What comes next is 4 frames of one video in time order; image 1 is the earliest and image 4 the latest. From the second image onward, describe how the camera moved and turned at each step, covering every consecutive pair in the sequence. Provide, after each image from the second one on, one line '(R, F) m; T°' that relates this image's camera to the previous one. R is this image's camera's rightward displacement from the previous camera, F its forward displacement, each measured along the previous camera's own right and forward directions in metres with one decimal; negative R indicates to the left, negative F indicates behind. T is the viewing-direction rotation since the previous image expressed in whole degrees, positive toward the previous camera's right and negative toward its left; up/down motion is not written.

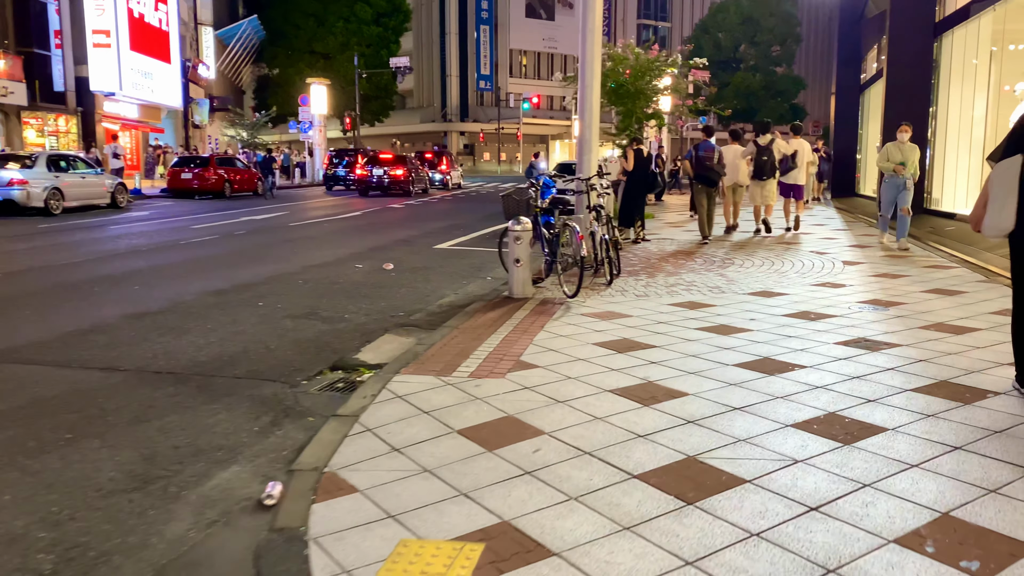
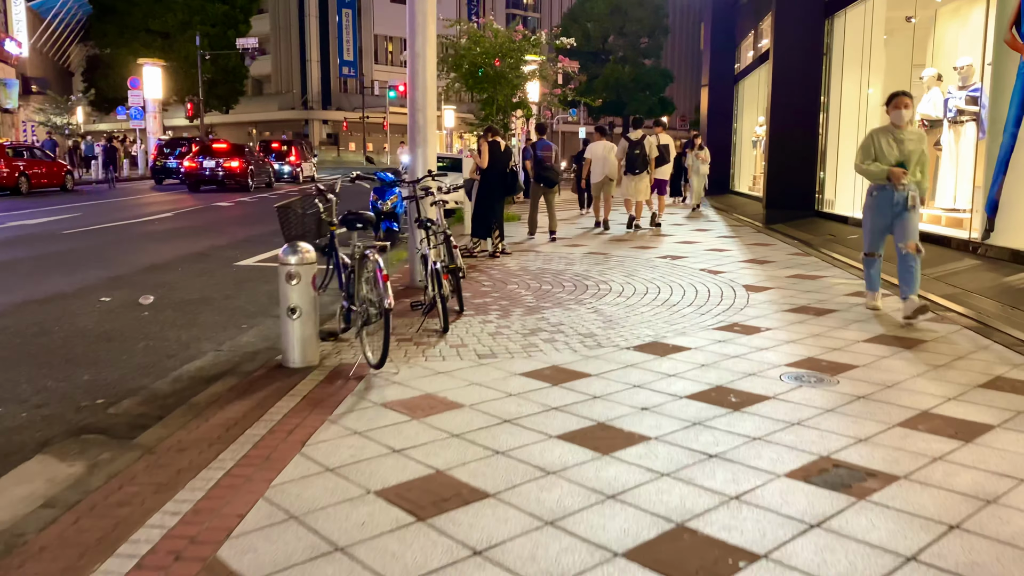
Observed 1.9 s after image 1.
(+0.6, +2.5) m; +8°
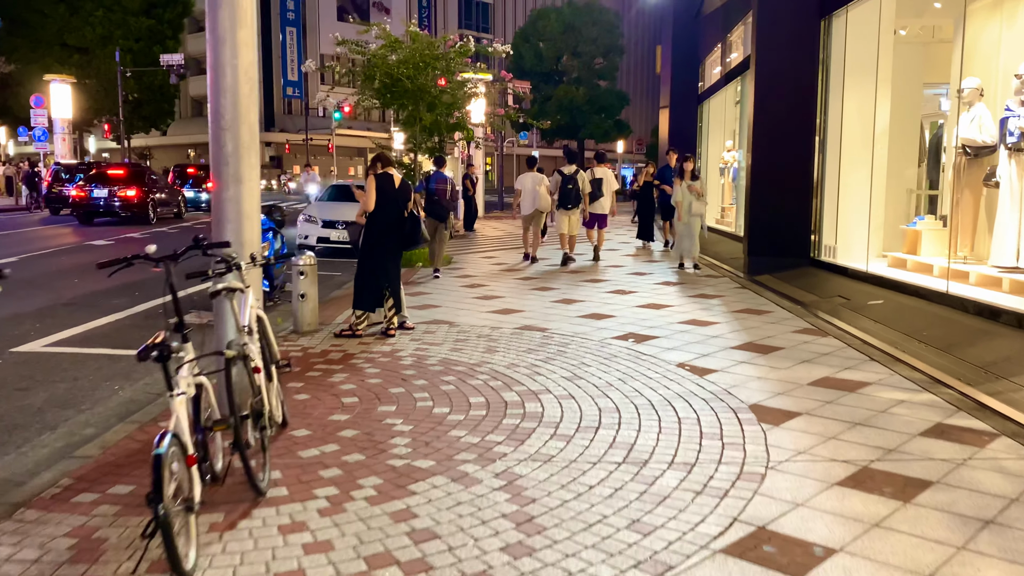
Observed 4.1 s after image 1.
(+0.5, +3.0) m; +3°
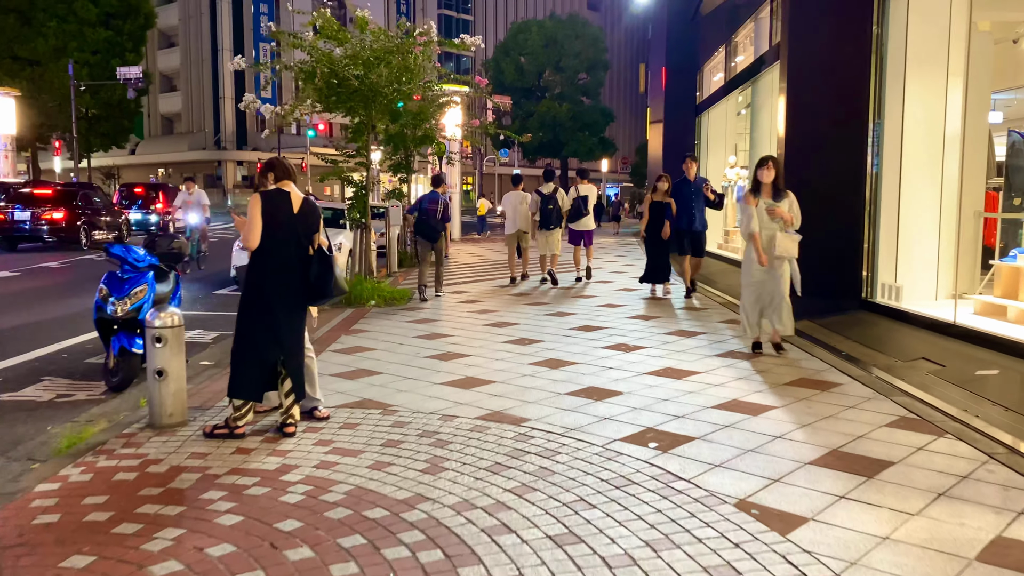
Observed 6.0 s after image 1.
(+0.1, +2.4) m; +1°
